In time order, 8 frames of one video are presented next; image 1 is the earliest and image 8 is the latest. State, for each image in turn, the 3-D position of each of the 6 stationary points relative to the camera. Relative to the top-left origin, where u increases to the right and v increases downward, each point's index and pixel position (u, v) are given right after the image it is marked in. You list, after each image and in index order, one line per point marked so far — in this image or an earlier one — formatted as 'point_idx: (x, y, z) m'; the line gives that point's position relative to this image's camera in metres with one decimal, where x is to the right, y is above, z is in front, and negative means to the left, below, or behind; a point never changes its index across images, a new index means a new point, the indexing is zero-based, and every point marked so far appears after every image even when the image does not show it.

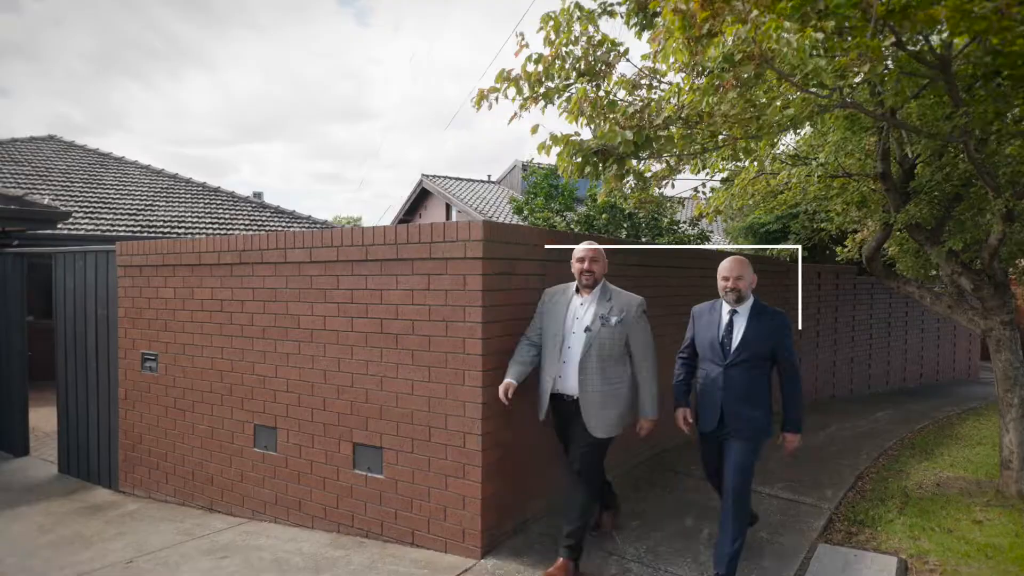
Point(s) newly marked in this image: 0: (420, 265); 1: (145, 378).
0: (-0.6, +0.2, +3.9) m
1: (-3.3, -0.8, +5.5) m
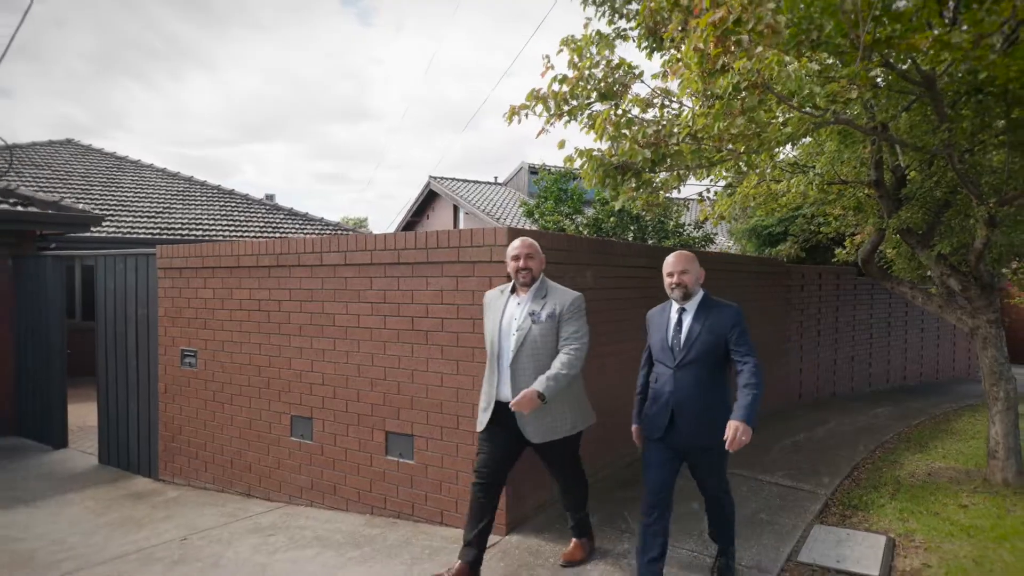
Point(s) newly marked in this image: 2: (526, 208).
0: (-0.4, +0.1, +4.2) m
1: (-3.2, -0.8, +5.9) m
2: (+0.3, +1.5, +11.6) m
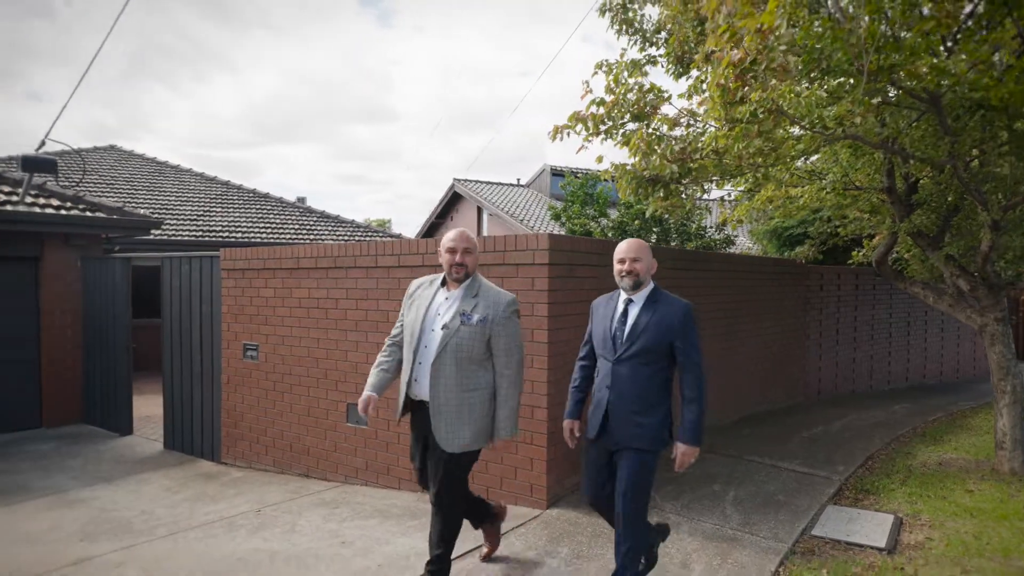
0: (-0.1, +0.1, +4.7) m
1: (-2.8, -0.8, +6.4) m
2: (+0.8, +1.5, +12.1) m
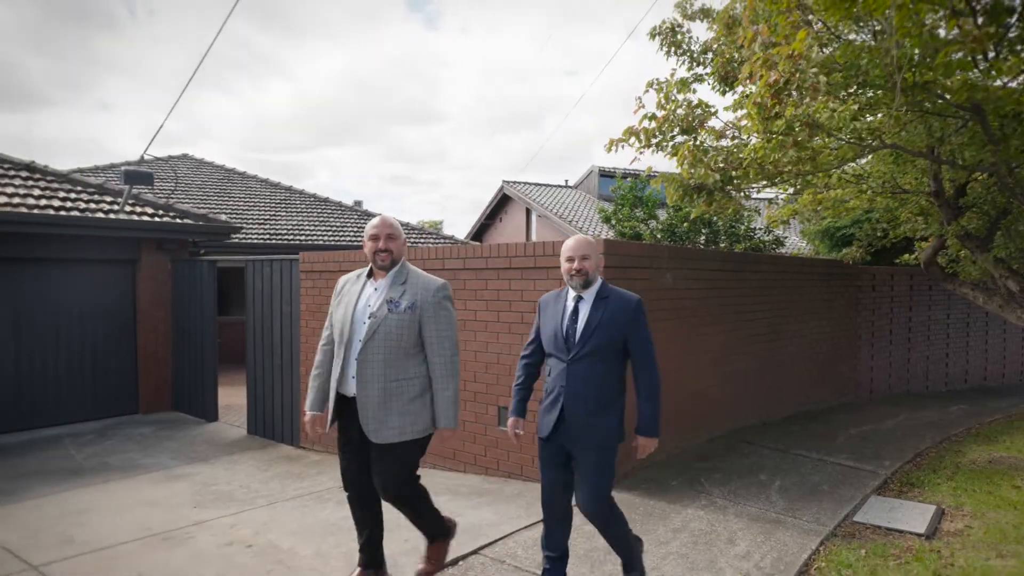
0: (+0.4, +0.1, +5.1) m
1: (-2.2, -0.8, +7.1) m
2: (+1.9, +1.5, +12.4) m
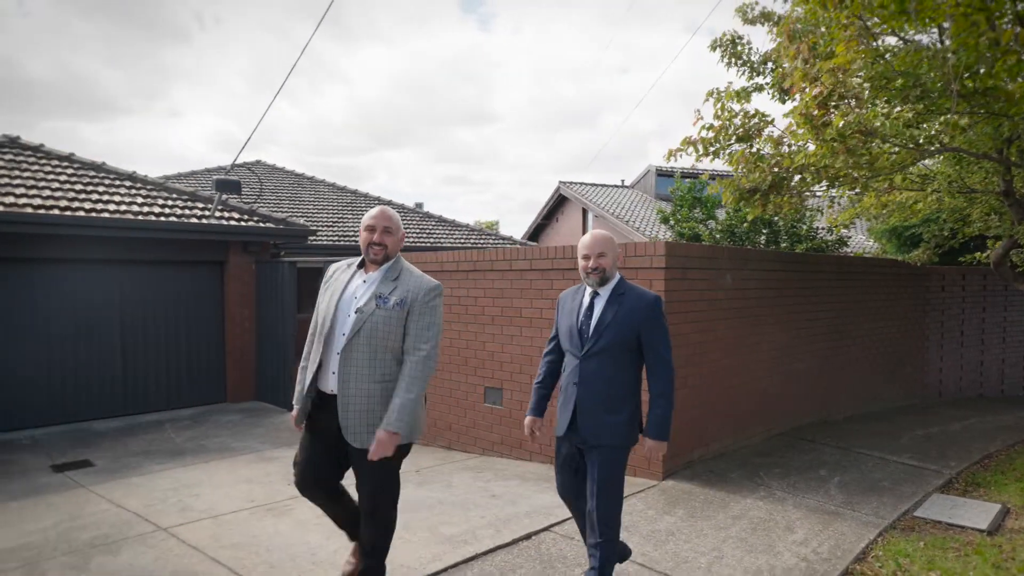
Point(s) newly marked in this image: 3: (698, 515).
0: (+0.9, +0.1, +5.4) m
1: (-1.4, -0.8, +7.6) m
2: (+3.1, +1.5, +12.5) m
3: (+1.3, -1.6, +4.4) m
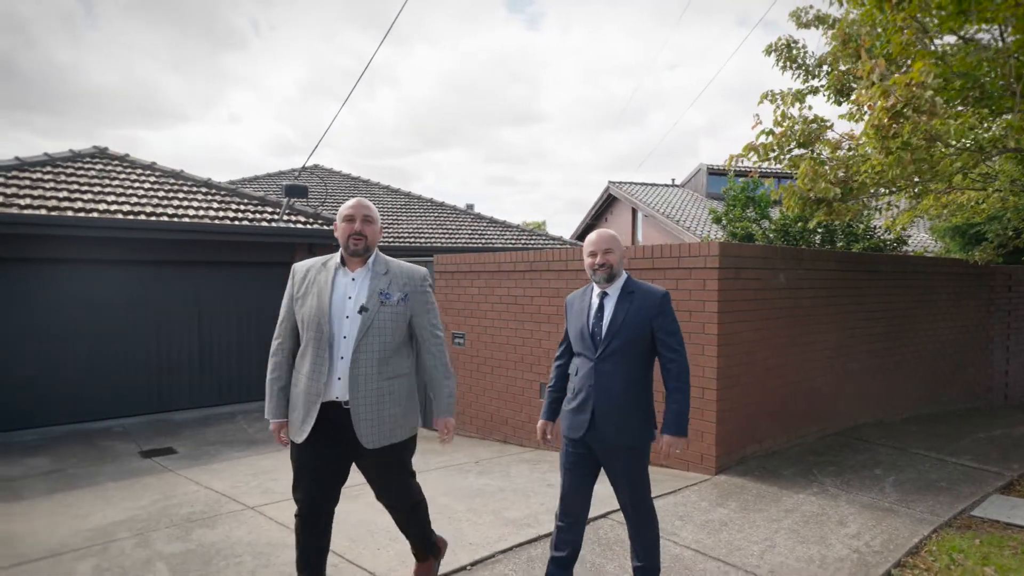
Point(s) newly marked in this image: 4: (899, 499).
0: (+1.4, +0.1, +5.6) m
1: (-0.7, -0.8, +7.9) m
2: (+4.1, +1.5, +12.5) m
3: (+1.8, -1.6, +4.6) m
4: (+3.1, -1.7, +4.8) m
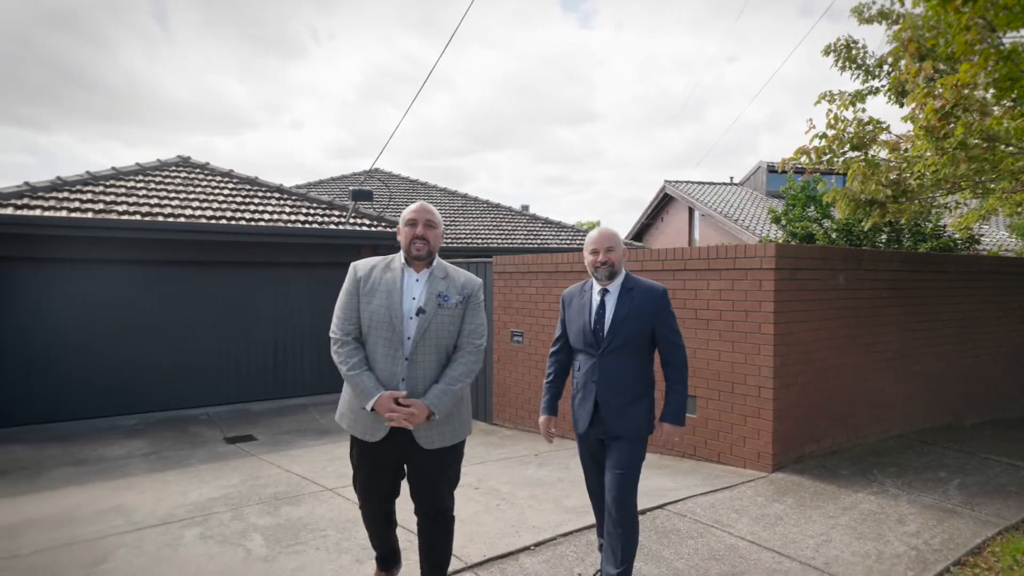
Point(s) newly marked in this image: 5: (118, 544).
0: (+2.0, +0.1, +5.7) m
1: (0.0, -0.8, +8.2) m
2: (+5.3, +1.5, +12.4) m
3: (+2.2, -1.6, +4.6) m
4: (+3.5, -1.7, +4.8) m
5: (-2.7, -1.8, +4.2) m
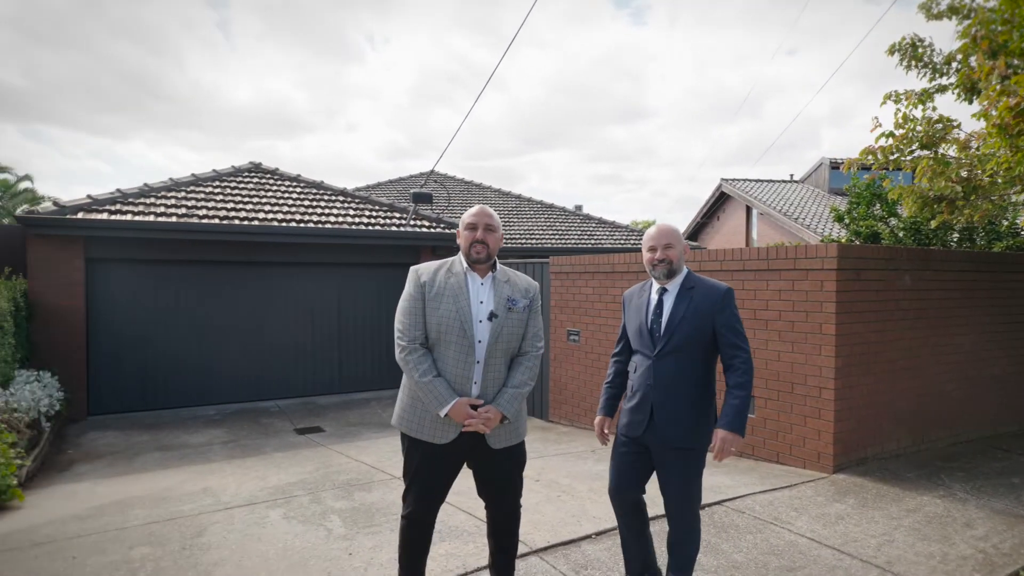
0: (+2.6, +0.1, +5.7) m
1: (+0.8, -0.8, +8.4) m
2: (+6.4, +1.5, +12.1) m
3: (+2.7, -1.6, +4.6) m
4: (+4.0, -1.7, +4.6) m
5: (-2.3, -1.8, +4.6) m
